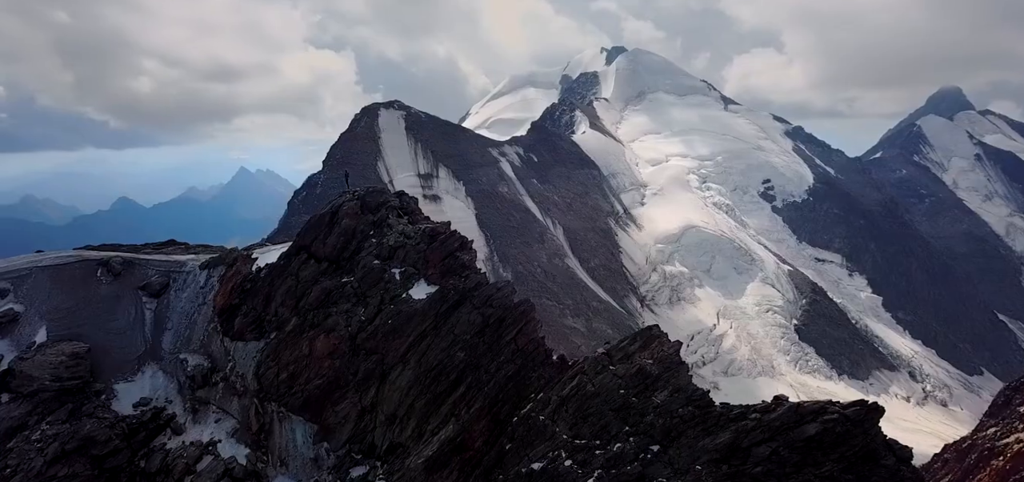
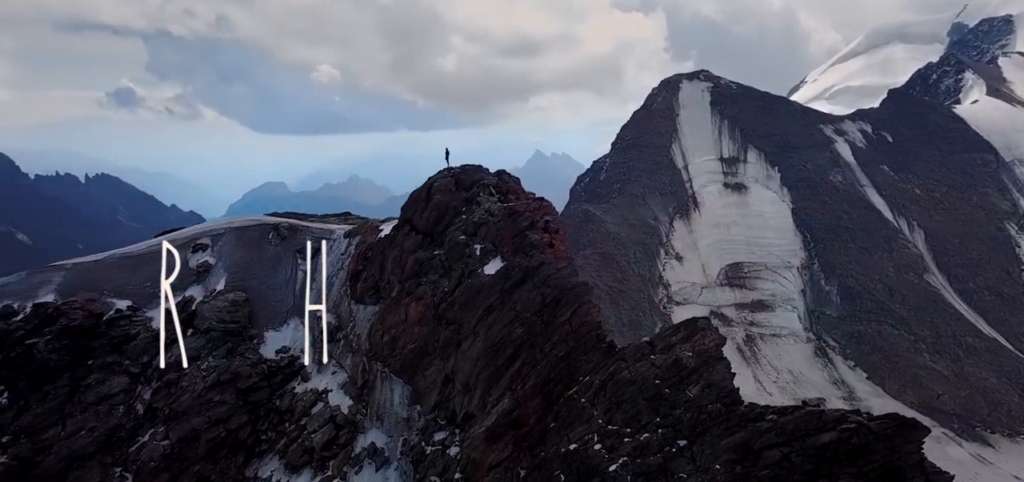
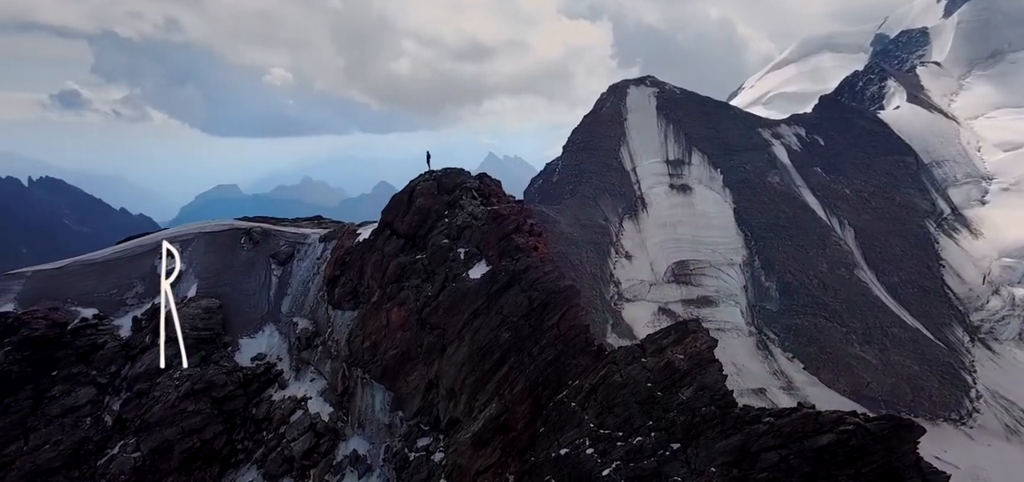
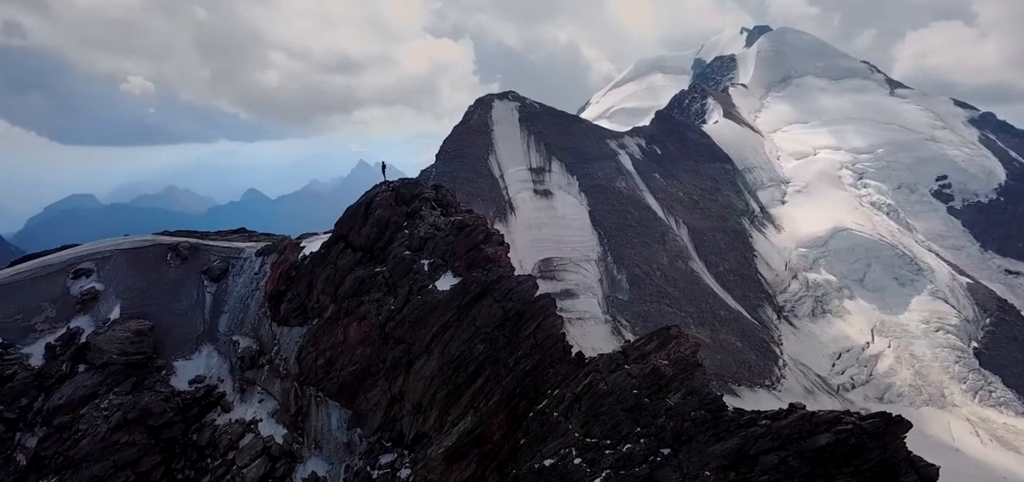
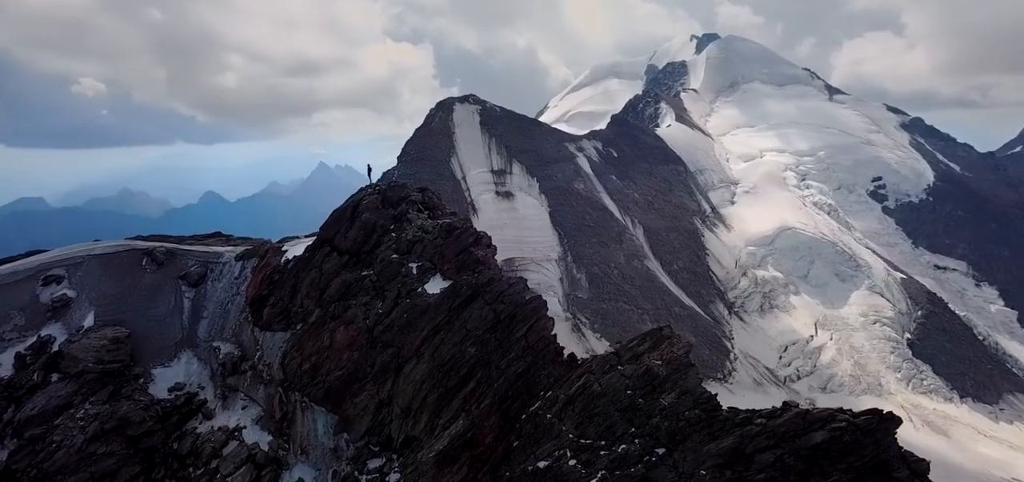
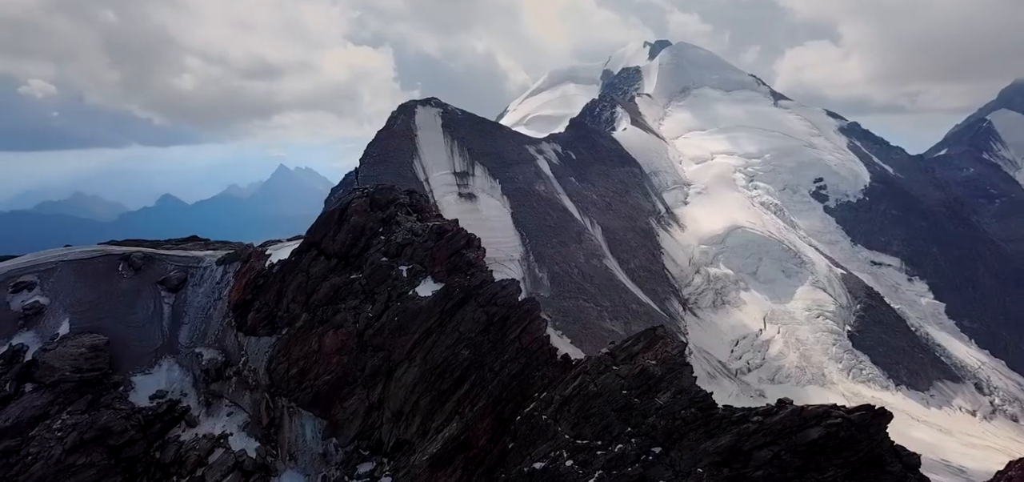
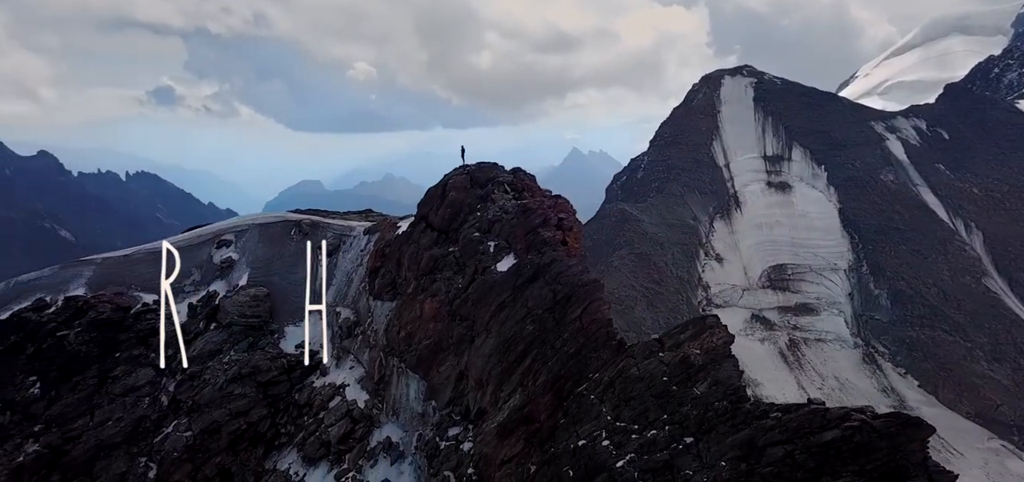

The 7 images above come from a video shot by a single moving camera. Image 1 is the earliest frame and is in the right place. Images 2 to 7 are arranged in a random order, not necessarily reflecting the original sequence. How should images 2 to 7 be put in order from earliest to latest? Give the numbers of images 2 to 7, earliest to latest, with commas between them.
6, 5, 4, 3, 2, 7
